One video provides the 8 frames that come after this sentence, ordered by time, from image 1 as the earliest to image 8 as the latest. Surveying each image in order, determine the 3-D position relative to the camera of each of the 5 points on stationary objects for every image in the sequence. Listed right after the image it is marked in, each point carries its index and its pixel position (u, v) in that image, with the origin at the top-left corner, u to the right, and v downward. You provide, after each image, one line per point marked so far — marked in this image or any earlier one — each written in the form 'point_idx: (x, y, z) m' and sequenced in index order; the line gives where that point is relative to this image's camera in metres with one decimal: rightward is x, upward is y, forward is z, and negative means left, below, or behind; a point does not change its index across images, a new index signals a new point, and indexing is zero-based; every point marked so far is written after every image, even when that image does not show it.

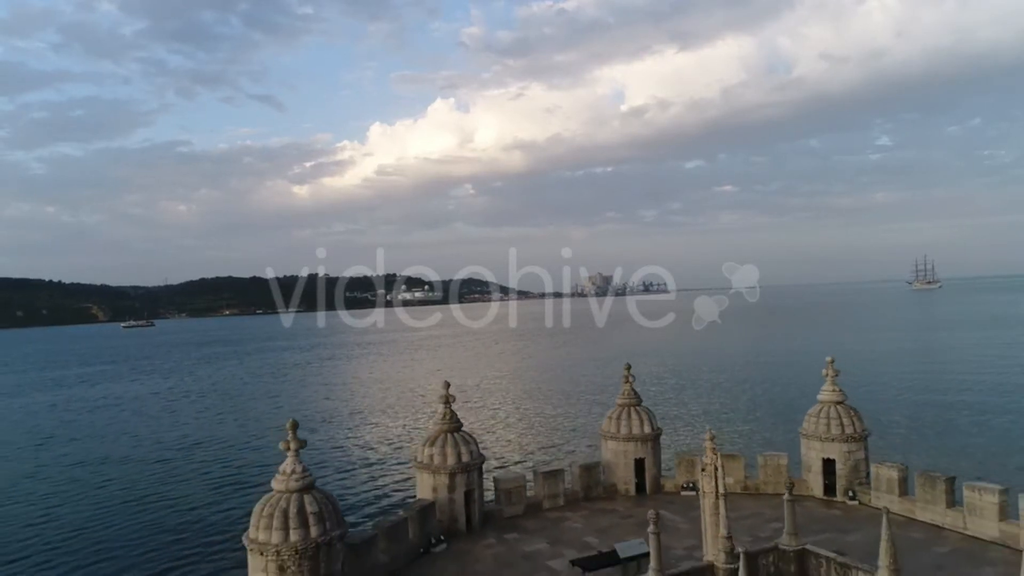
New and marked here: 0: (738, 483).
0: (+6.1, -5.3, +19.4) m
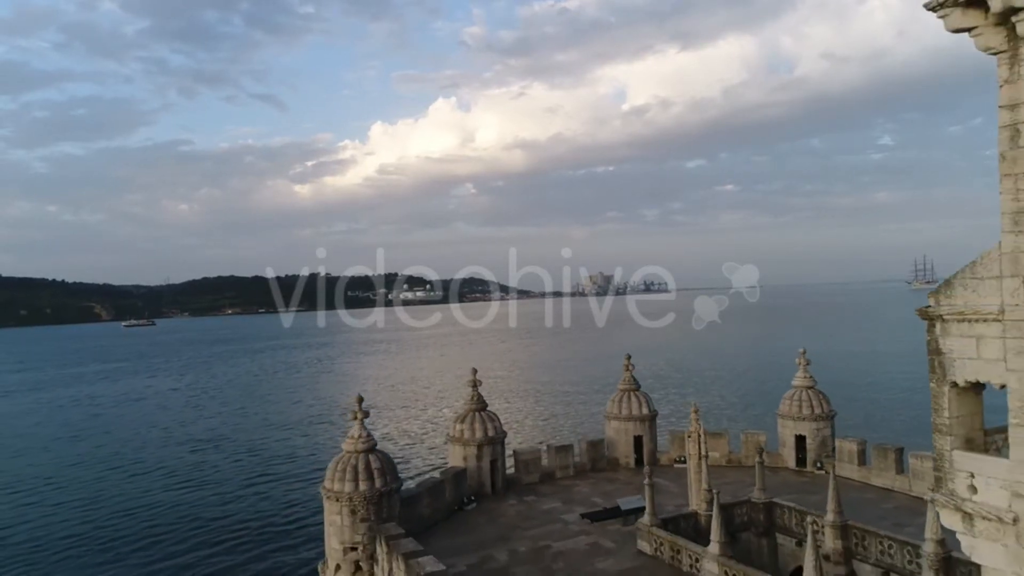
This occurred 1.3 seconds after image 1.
0: (+6.6, -5.3, +22.7) m
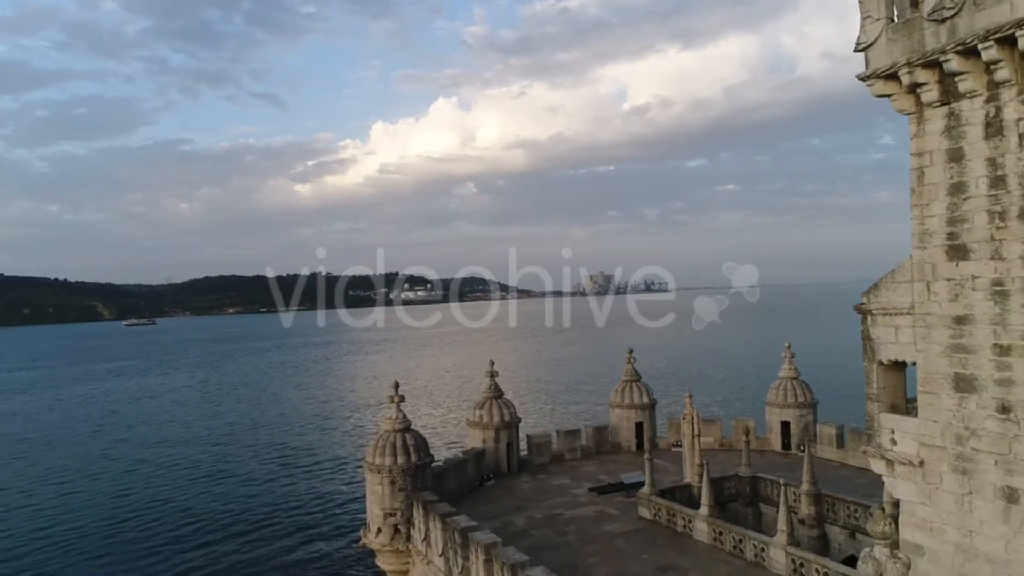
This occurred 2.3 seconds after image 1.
0: (+7.1, -5.3, +25.1) m
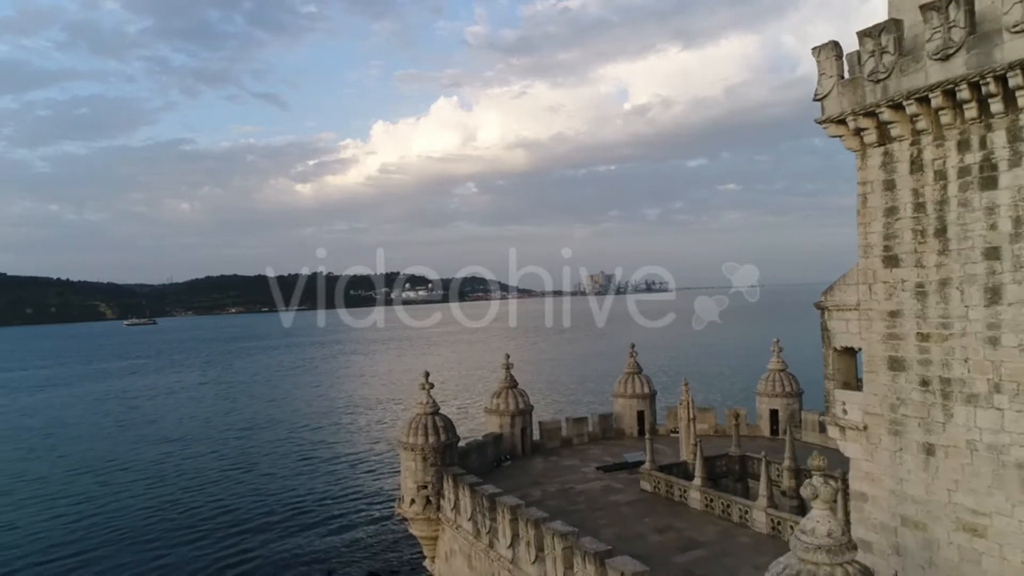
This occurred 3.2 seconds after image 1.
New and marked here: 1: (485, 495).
0: (+7.6, -5.3, +27.7) m
1: (-0.7, -5.2, +18.1) m
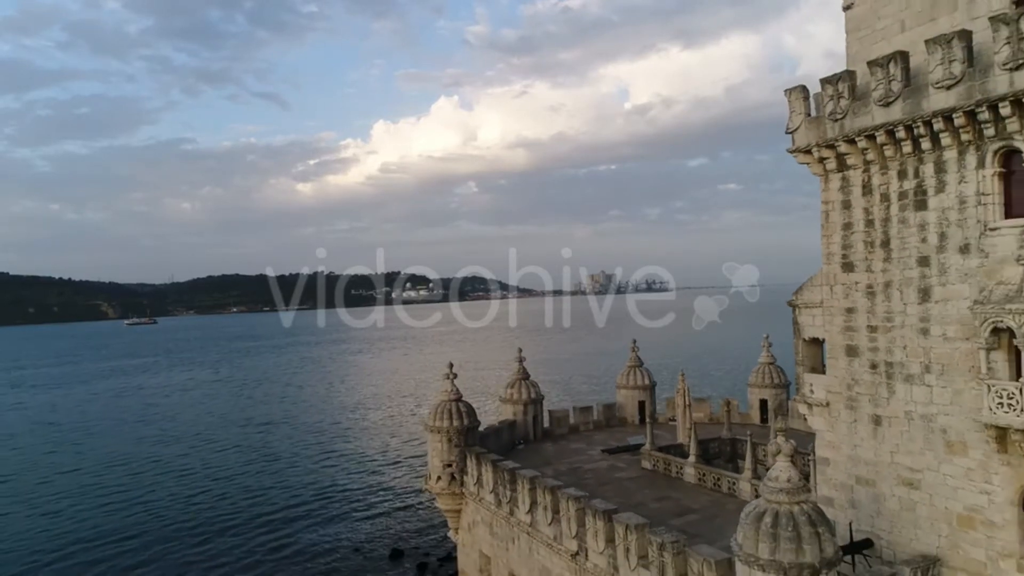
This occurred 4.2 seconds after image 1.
0: (+8.1, -5.3, +30.3) m
1: (-0.2, -5.2, +20.7) m
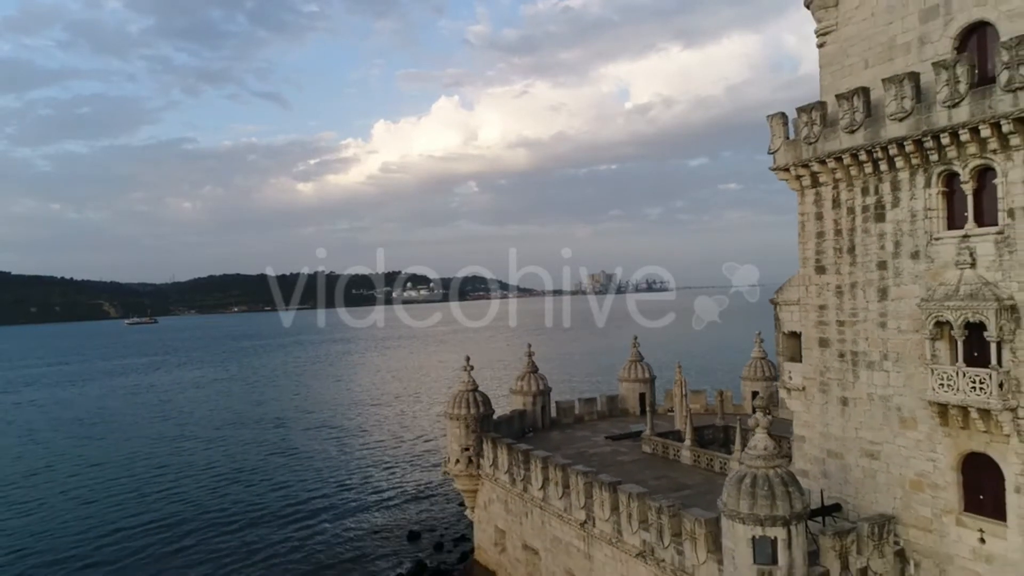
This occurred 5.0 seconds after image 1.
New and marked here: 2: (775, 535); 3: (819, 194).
0: (+8.5, -5.3, +32.6) m
1: (+0.3, -5.2, +23.0) m
2: (+4.9, -4.6, +13.5) m
3: (+7.1, +2.2, +16.7) m
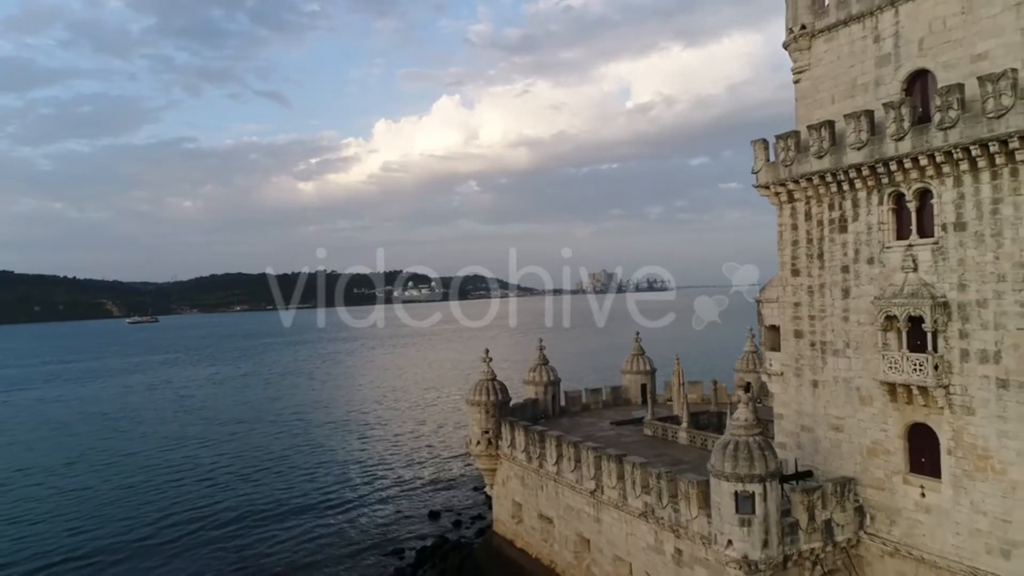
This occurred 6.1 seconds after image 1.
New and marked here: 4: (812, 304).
0: (+9.1, -5.3, +35.6) m
1: (+0.9, -5.2, +26.0) m
2: (+5.5, -4.6, +16.6) m
3: (+7.7, +2.2, +19.7) m
4: (+7.9, -0.4, +19.1) m
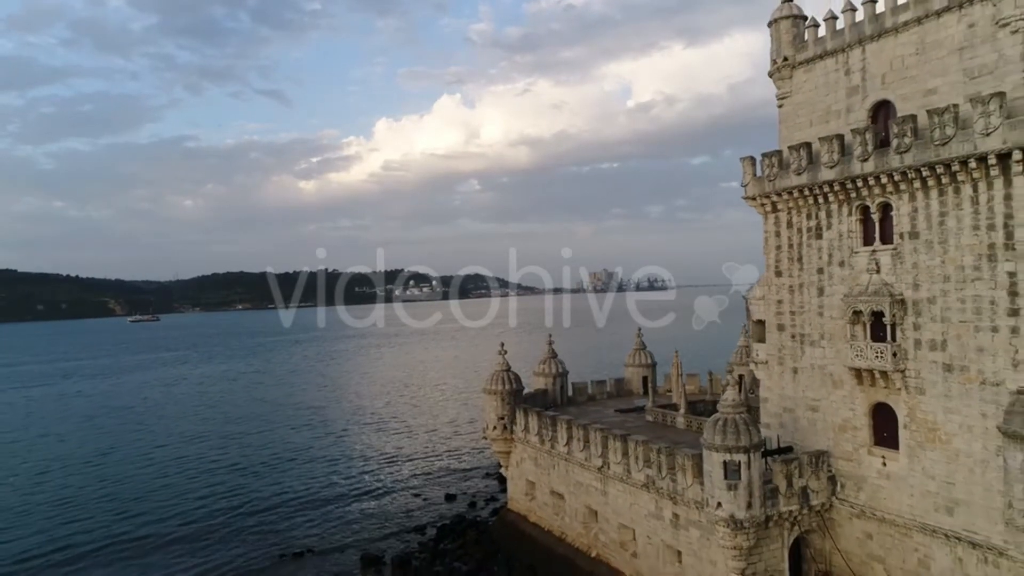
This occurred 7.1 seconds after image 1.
0: (+9.7, -5.3, +38.4) m
1: (+1.5, -5.1, +28.8) m
2: (+6.1, -4.6, +19.4) m
3: (+8.3, +2.2, +22.5) m
4: (+8.5, -0.4, +21.9) m
